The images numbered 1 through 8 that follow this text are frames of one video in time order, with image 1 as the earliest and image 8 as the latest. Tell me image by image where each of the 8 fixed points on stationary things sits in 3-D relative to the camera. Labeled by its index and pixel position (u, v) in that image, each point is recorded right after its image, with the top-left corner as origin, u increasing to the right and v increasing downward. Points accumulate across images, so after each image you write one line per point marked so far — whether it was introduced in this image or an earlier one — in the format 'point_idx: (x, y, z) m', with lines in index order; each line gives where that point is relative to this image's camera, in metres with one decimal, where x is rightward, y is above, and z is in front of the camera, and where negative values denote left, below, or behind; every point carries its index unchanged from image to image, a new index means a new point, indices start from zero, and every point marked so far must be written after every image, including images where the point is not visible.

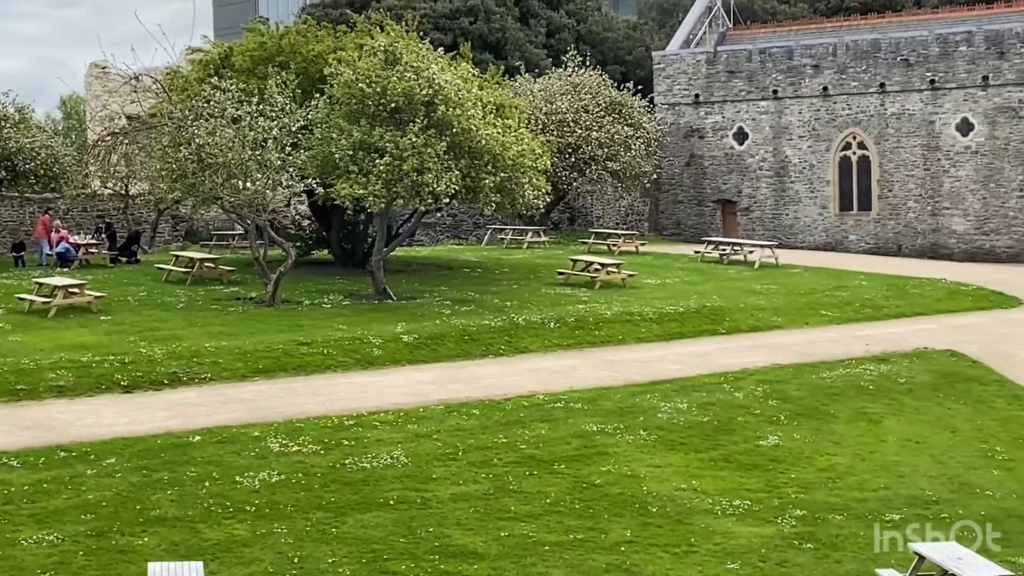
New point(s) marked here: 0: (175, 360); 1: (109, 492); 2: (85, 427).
0: (-3.3, -0.6, +17.0) m
1: (-3.4, -1.7, +13.1) m
2: (-3.8, -1.2, +14.7) m
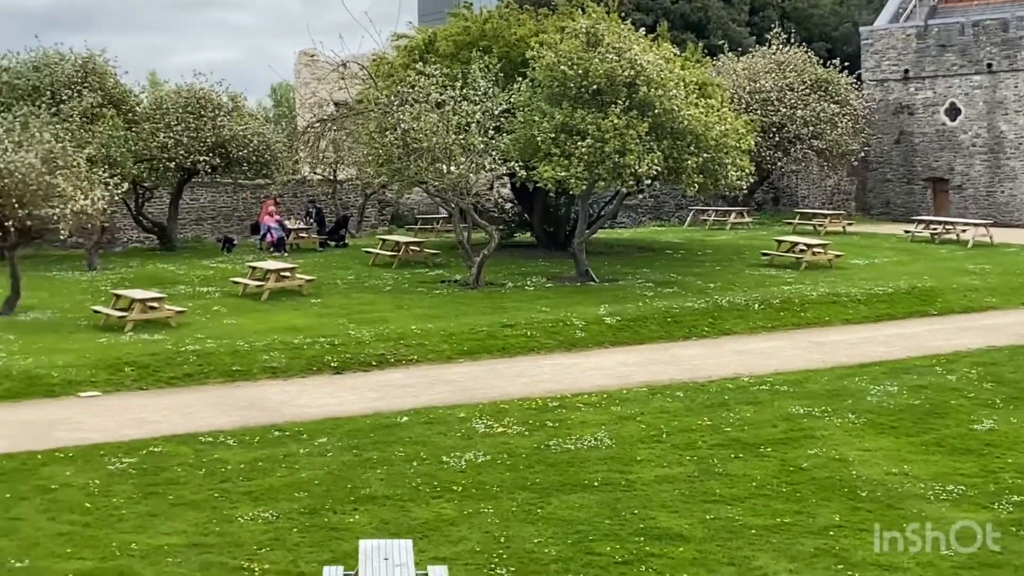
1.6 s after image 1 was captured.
0: (-1.4, -0.6, +17.0) m
1: (-1.6, -1.5, +13.1) m
2: (-2.0, -1.1, +14.7) m
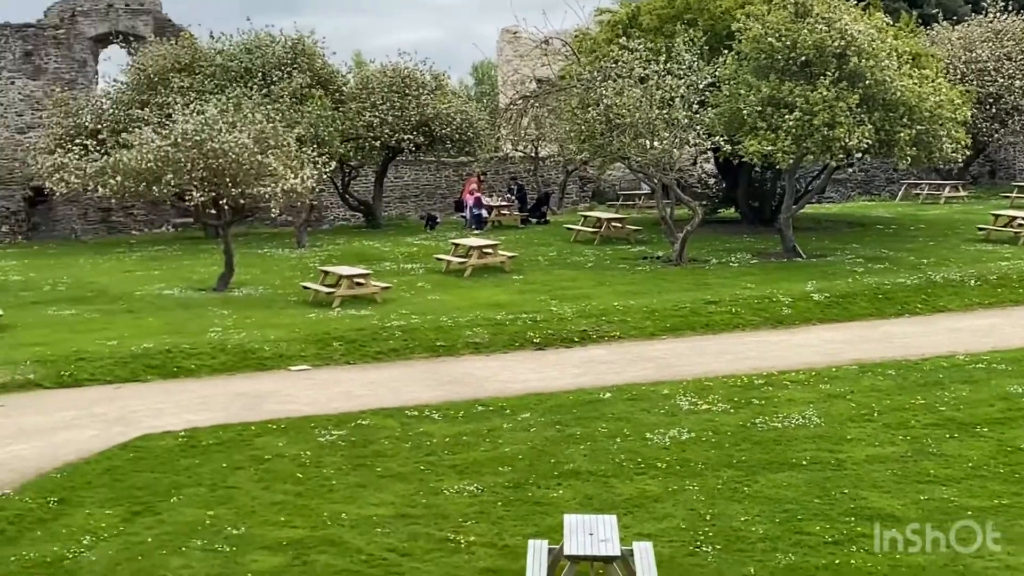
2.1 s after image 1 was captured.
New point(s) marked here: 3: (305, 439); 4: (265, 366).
0: (+0.8, -0.4, +17.0) m
1: (+0.1, -1.3, +13.1) m
2: (-0.1, -0.9, +14.8) m
3: (-1.8, -1.3, +13.4) m
4: (-2.5, -0.8, +15.6) m
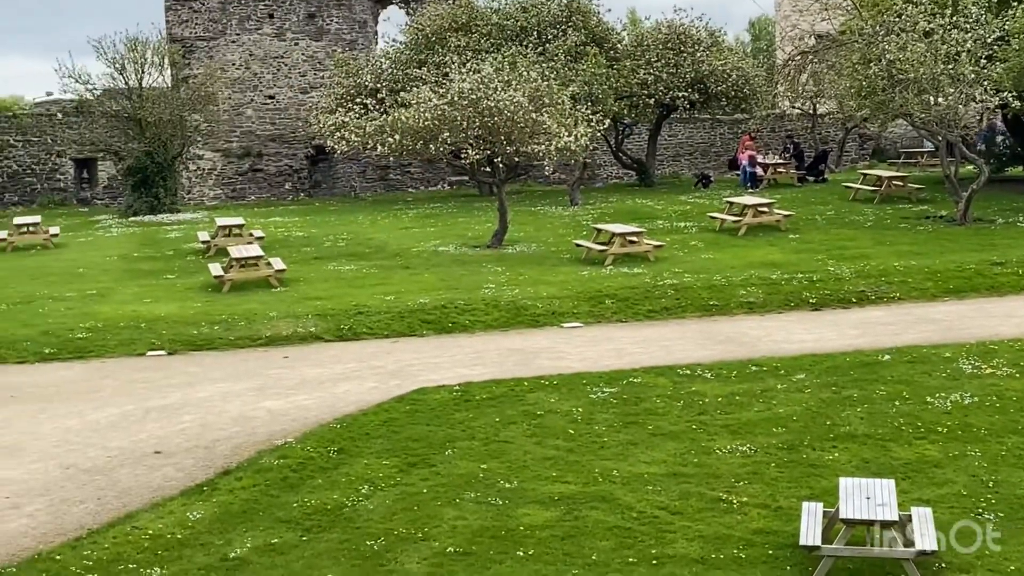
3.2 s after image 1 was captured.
0: (+3.7, 0.0, +16.6) m
1: (+2.4, -1.0, +12.9) m
2: (+2.5, -0.5, +14.6) m
3: (+0.6, -0.9, +13.5) m
4: (+0.3, -0.4, +15.7) m
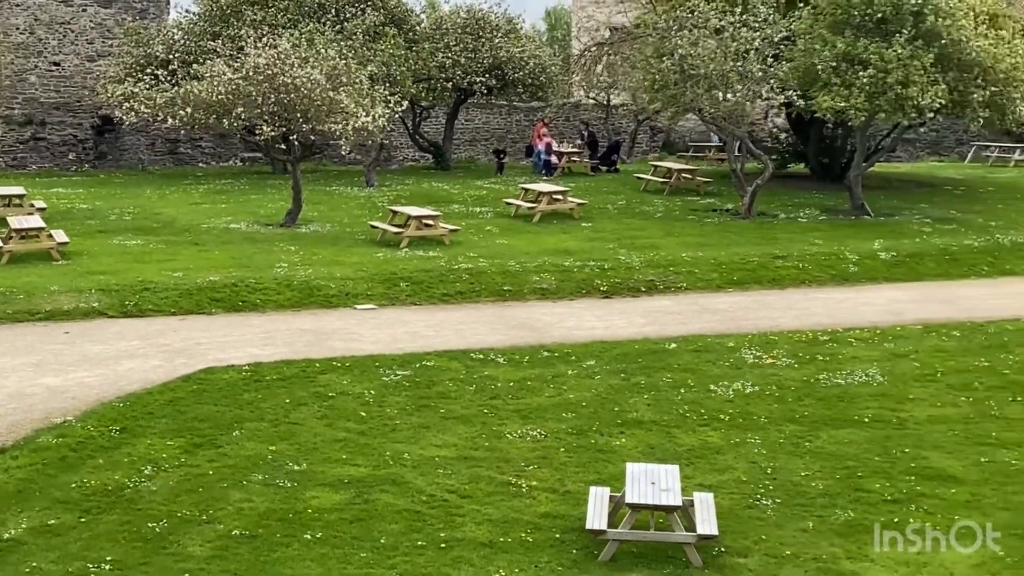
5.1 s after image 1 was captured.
0: (+1.4, +0.2, +17.0) m
1: (+0.7, -0.9, +13.2) m
2: (+0.5, -0.4, +14.8) m
3: (-1.2, -0.8, +13.4) m
4: (-1.9, -0.1, +15.6) m
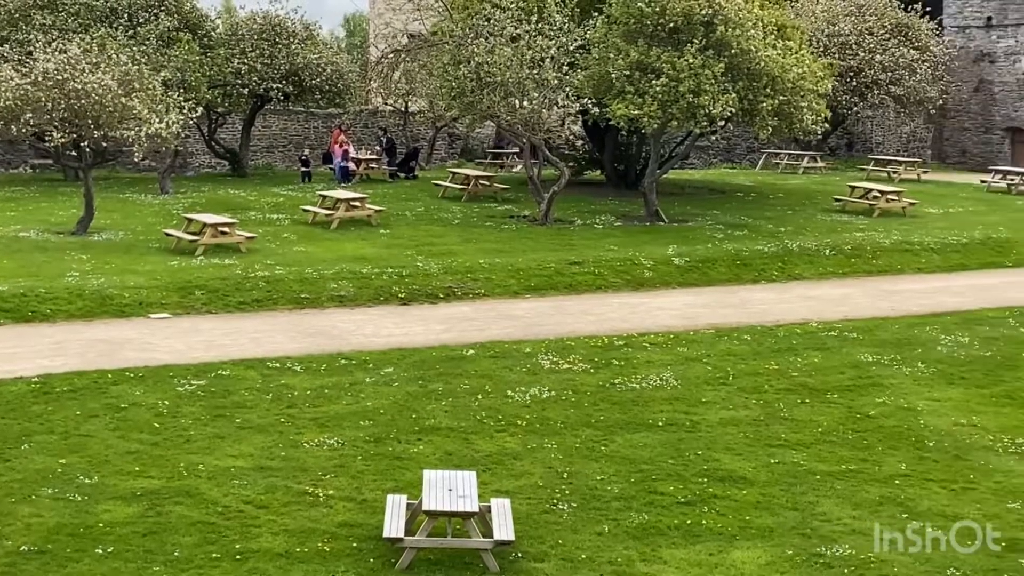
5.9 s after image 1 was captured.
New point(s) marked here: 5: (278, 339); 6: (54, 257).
0: (-0.7, +0.1, +17.0) m
1: (-1.1, -1.0, +13.1) m
2: (-1.4, -0.5, +14.8) m
3: (-3.0, -0.9, +13.2) m
4: (-3.8, -0.2, +15.3) m
5: (-2.2, -0.5, +14.6) m
6: (-5.2, +0.4, +17.6) m
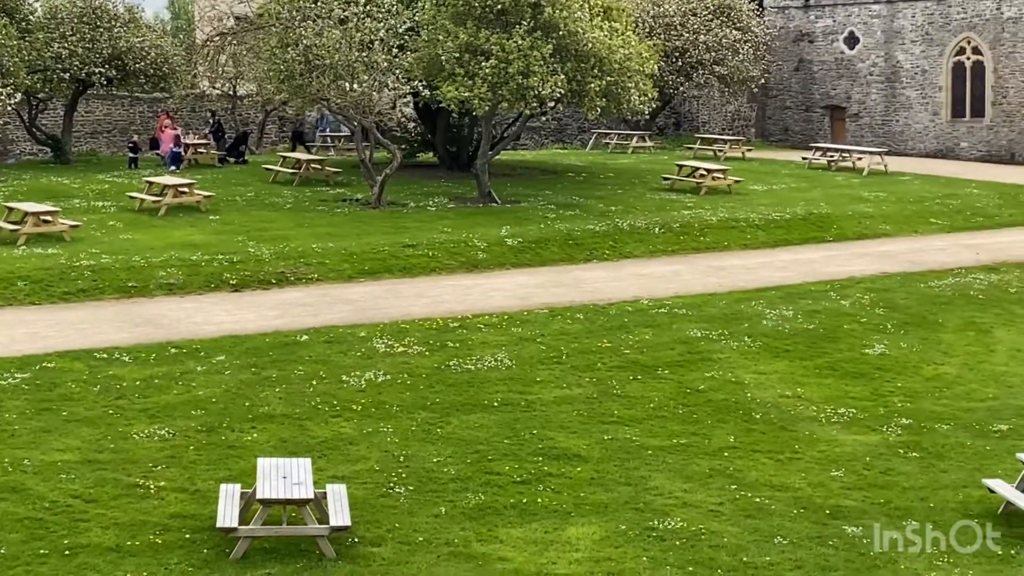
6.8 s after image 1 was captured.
0: (-2.5, +0.3, +16.9) m
1: (-2.5, -0.8, +13.0) m
2: (-3.0, -0.3, +14.6) m
3: (-4.4, -0.8, +12.9) m
4: (-5.4, -0.2, +14.9) m
5: (-3.8, -0.4, +14.4) m
6: (-7.0, +0.4, +17.0) m
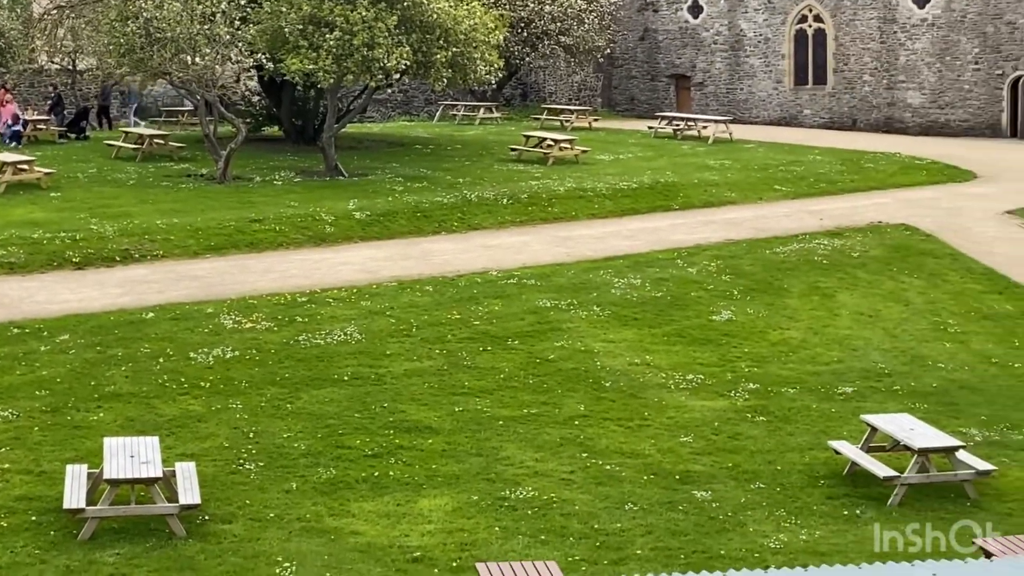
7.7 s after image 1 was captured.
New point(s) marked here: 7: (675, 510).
0: (-4.0, +0.6, +16.6) m
1: (-3.7, -0.7, +12.8) m
2: (-4.3, -0.1, +14.3) m
3: (-5.6, -0.6, +12.5) m
4: (-6.8, 0.0, +14.4) m
5: (-5.1, -0.2, +14.0) m
6: (-8.5, +0.6, +16.4) m
7: (+1.1, -1.5, +10.3) m
